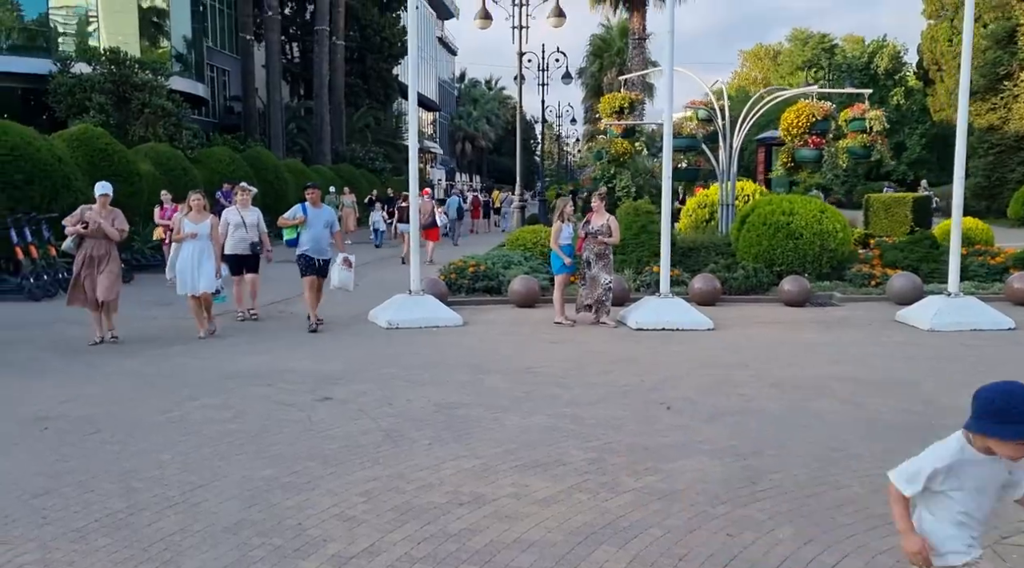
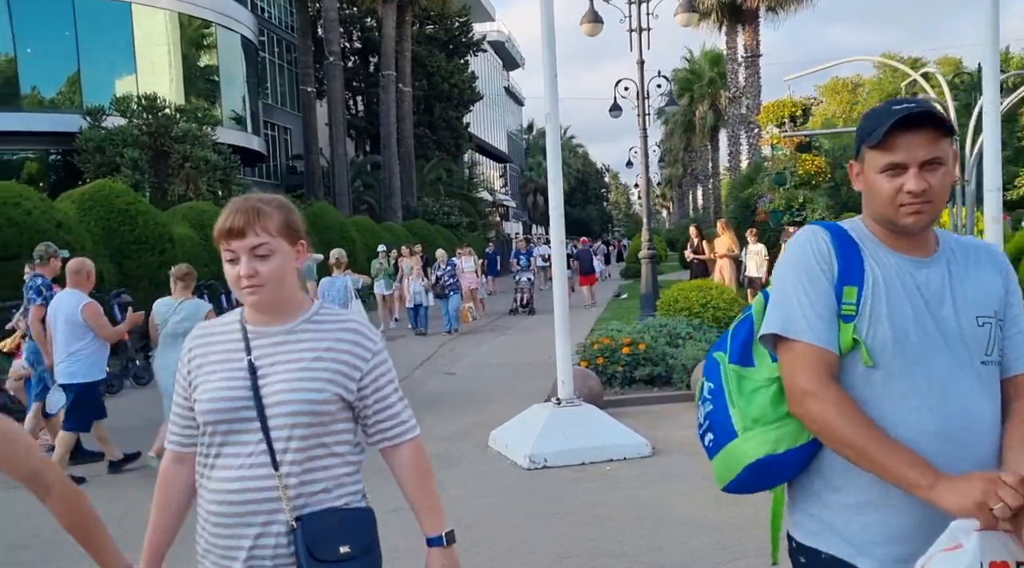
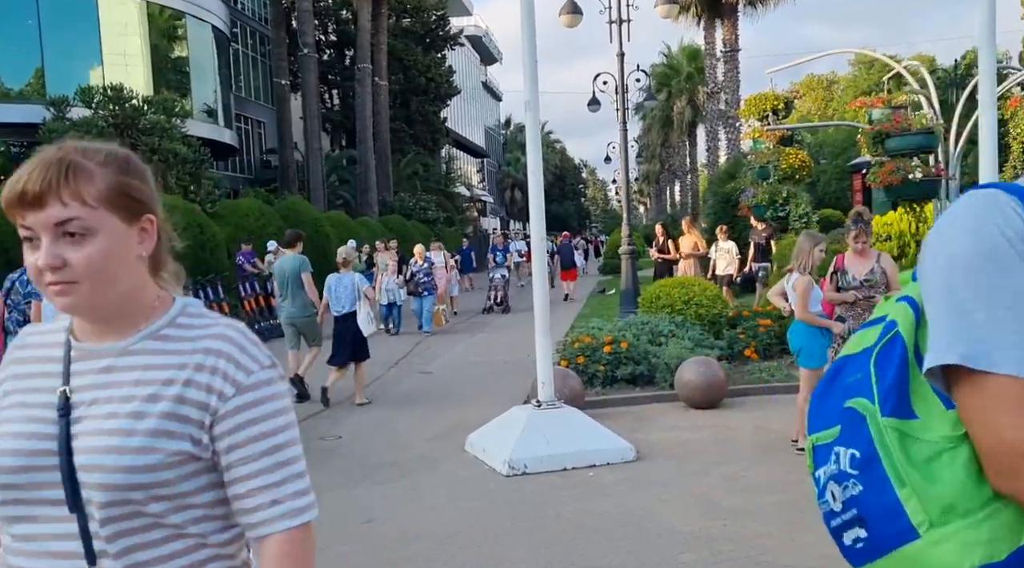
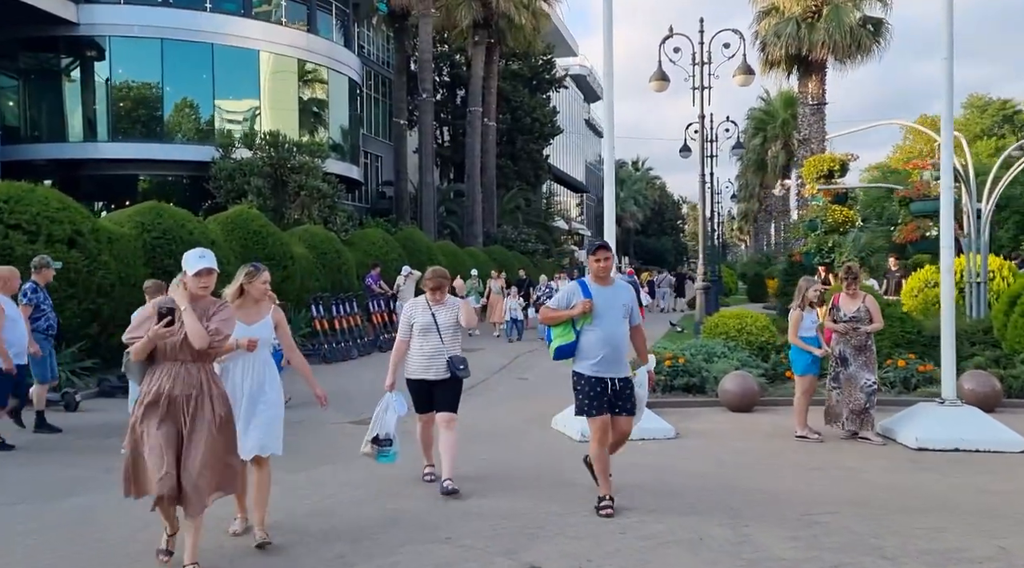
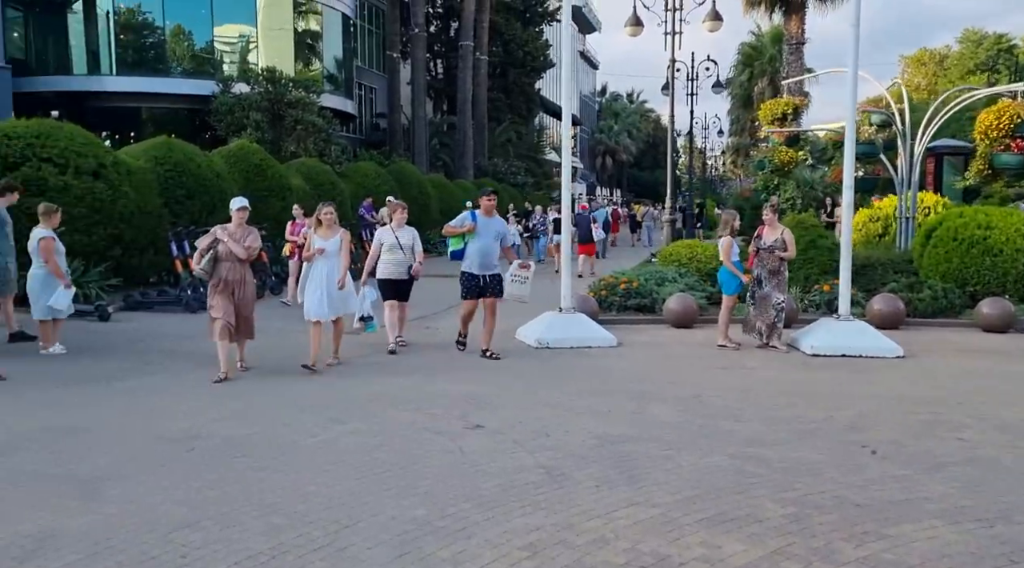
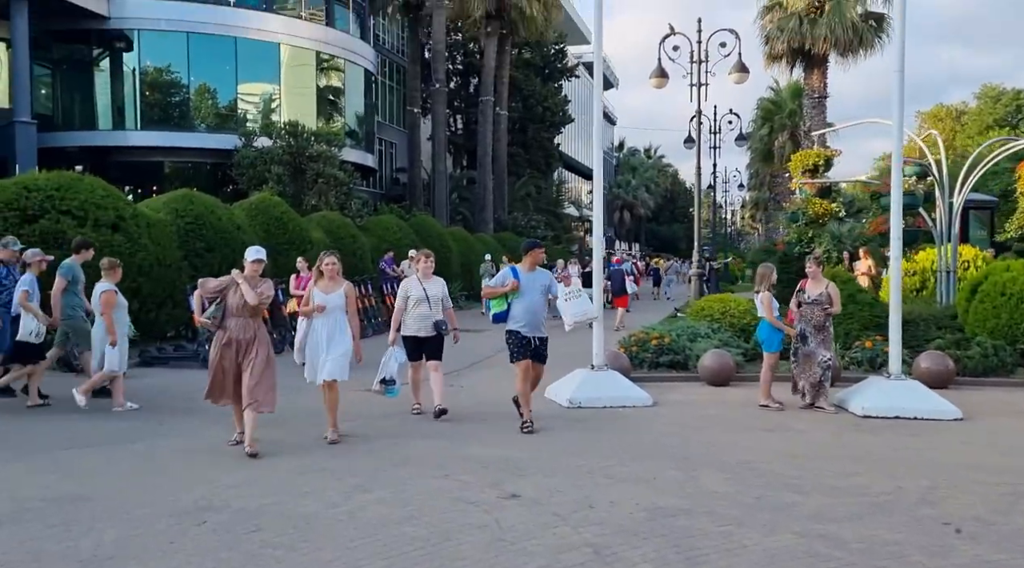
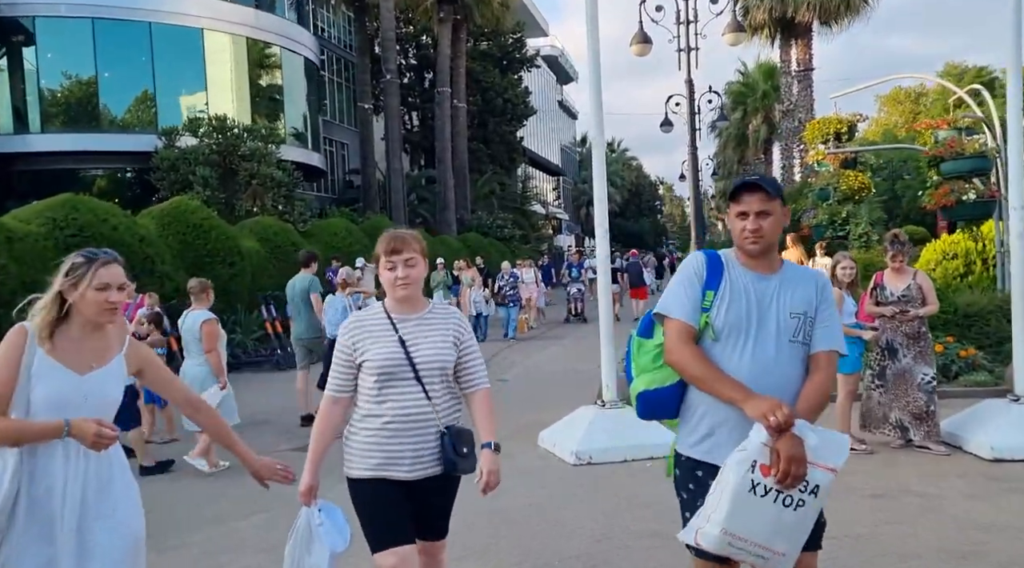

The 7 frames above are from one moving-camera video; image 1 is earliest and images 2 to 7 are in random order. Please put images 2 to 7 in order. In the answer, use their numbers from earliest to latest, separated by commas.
5, 6, 4, 7, 2, 3
